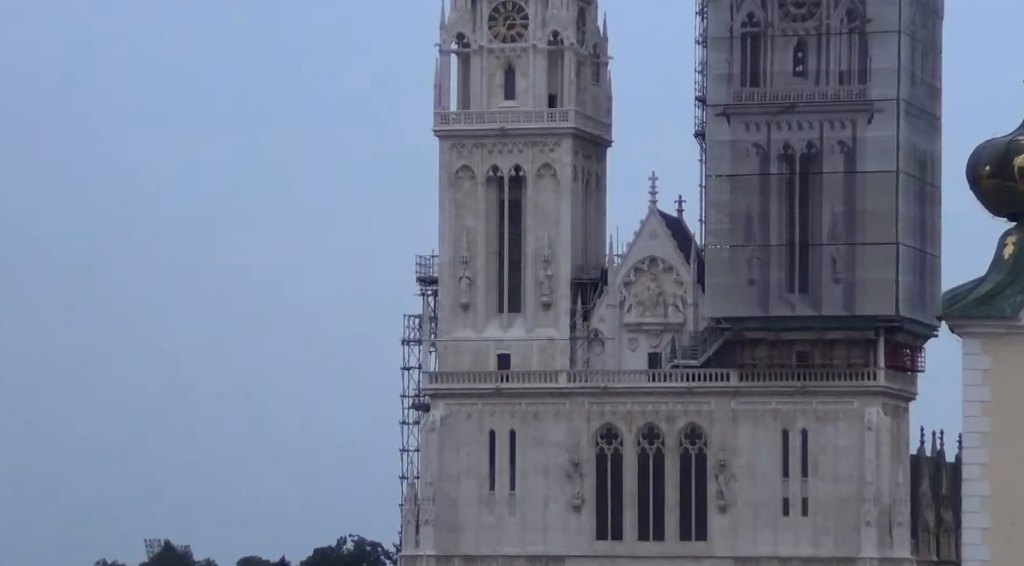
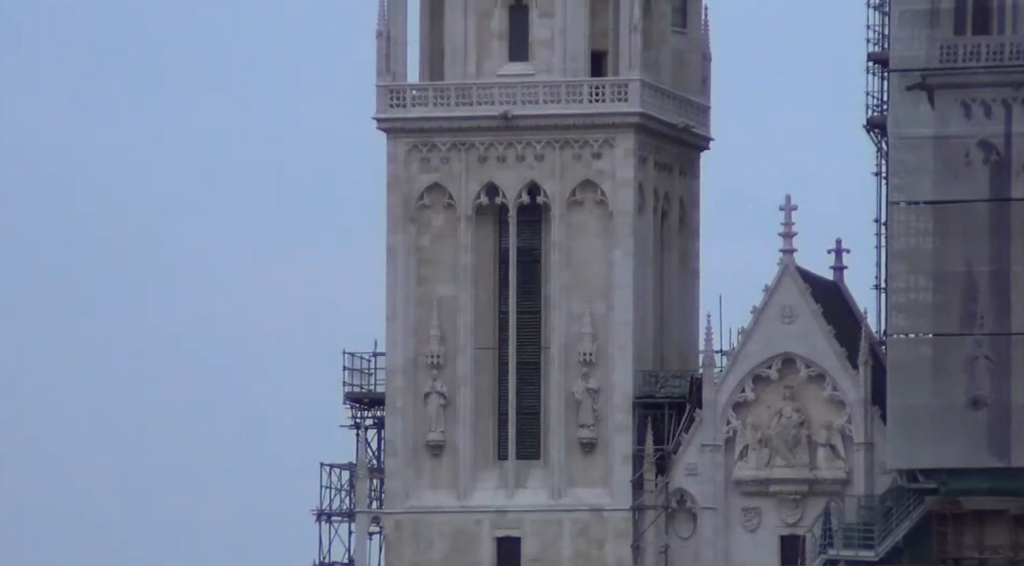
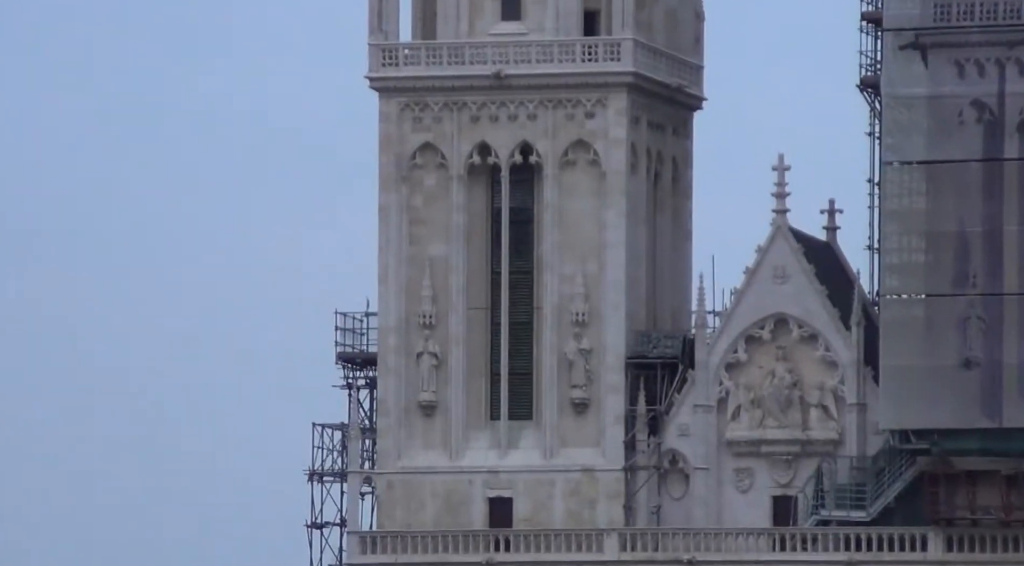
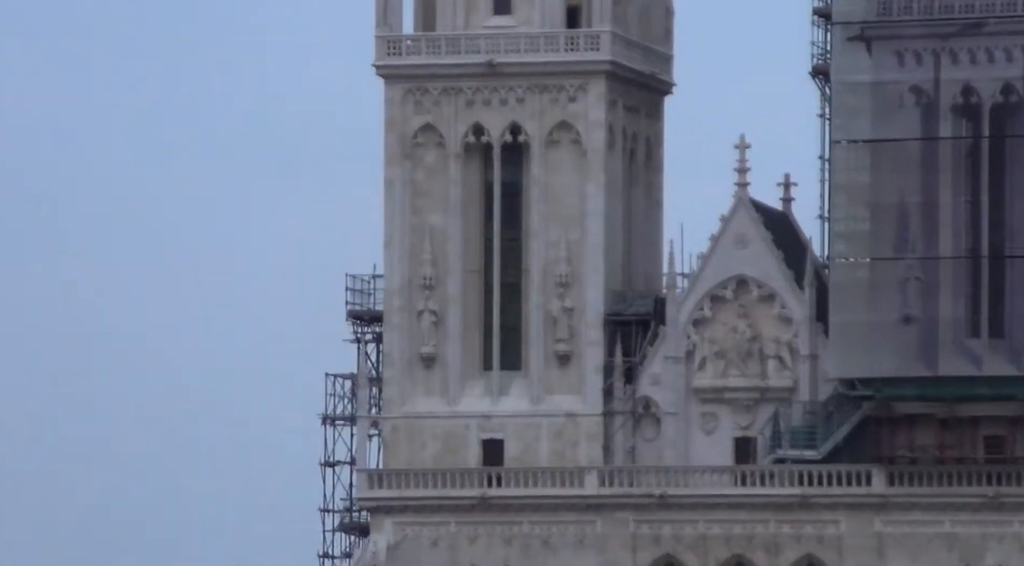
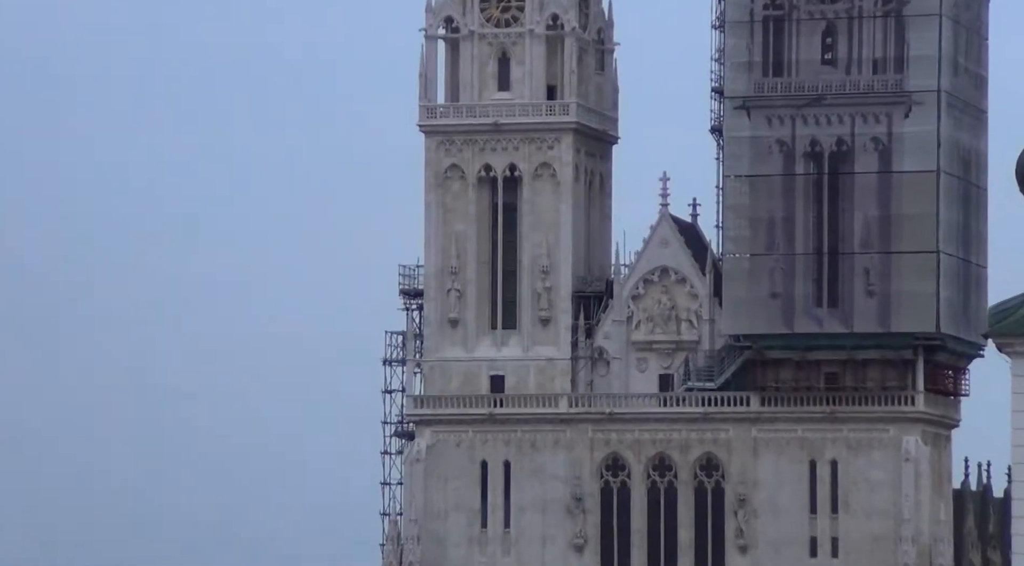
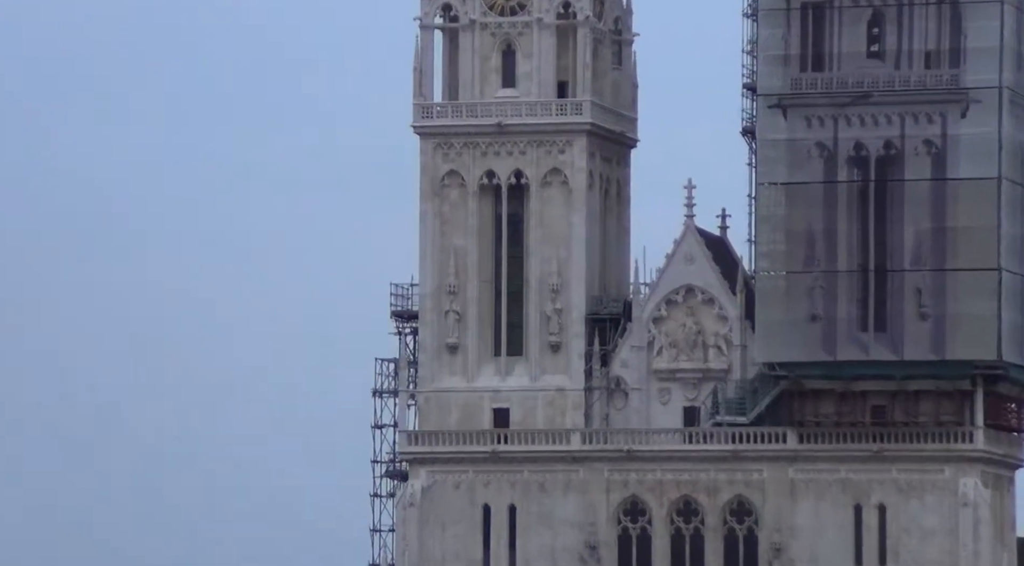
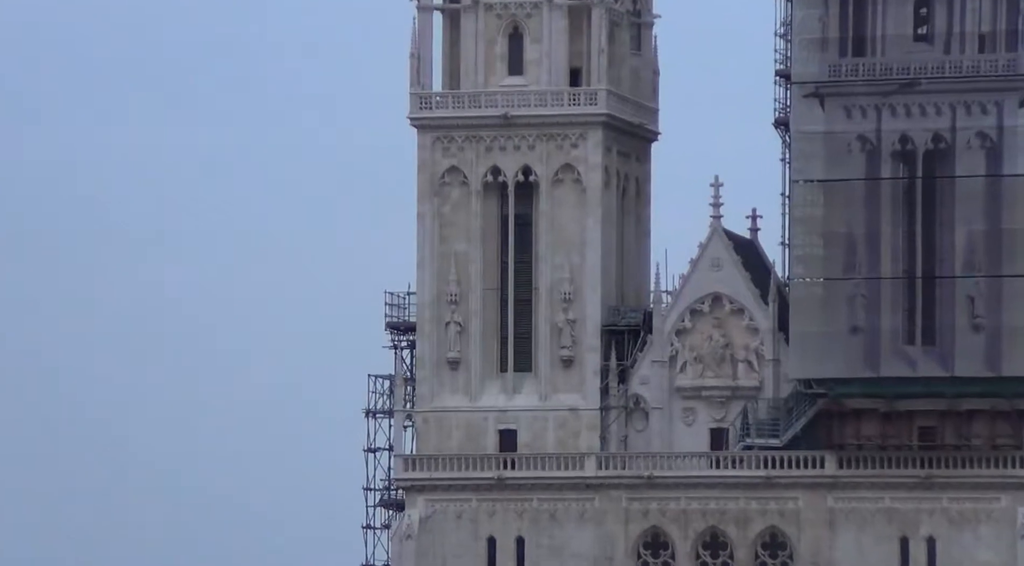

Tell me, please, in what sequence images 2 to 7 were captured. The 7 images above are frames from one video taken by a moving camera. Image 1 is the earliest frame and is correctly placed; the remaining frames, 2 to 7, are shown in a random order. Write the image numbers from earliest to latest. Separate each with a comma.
5, 6, 7, 4, 3, 2
